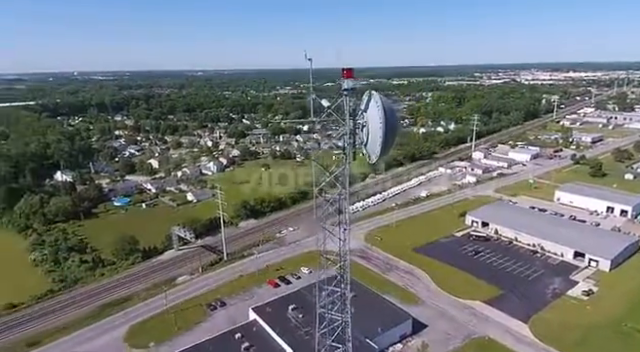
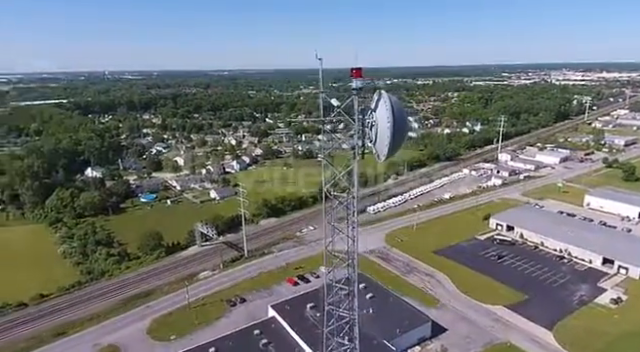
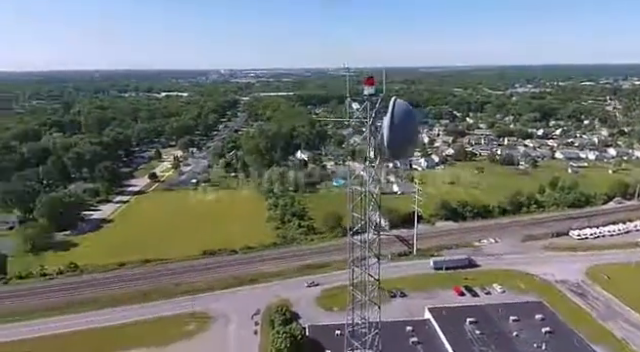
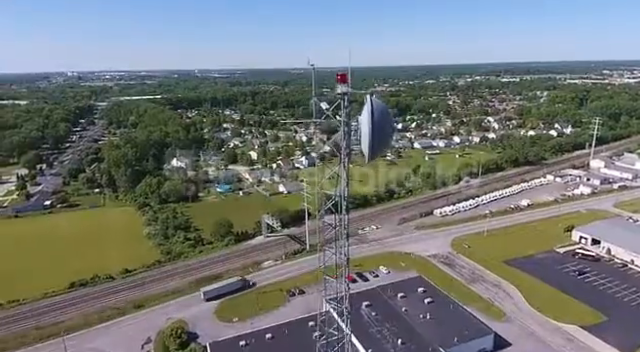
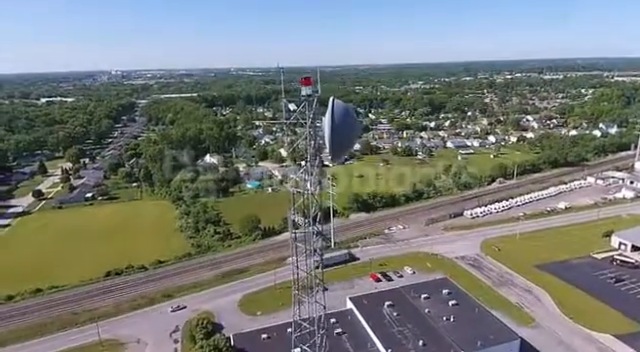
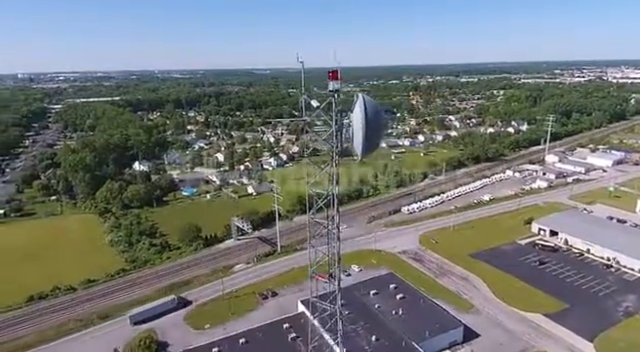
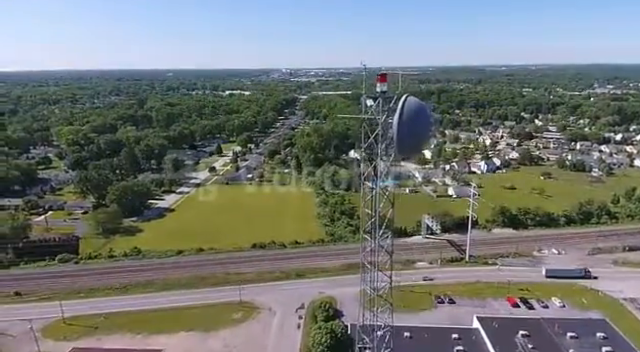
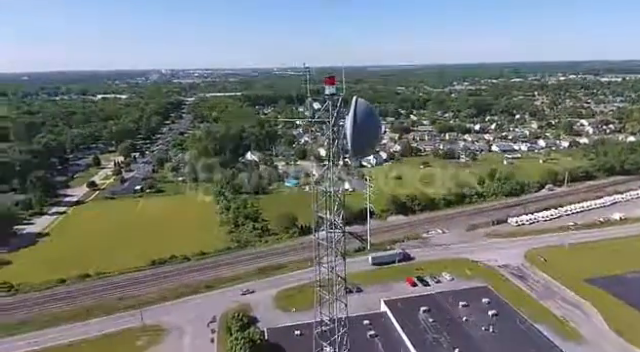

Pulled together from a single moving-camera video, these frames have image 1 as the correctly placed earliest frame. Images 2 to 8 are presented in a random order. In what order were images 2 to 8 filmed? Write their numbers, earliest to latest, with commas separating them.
2, 6, 4, 5, 8, 3, 7
